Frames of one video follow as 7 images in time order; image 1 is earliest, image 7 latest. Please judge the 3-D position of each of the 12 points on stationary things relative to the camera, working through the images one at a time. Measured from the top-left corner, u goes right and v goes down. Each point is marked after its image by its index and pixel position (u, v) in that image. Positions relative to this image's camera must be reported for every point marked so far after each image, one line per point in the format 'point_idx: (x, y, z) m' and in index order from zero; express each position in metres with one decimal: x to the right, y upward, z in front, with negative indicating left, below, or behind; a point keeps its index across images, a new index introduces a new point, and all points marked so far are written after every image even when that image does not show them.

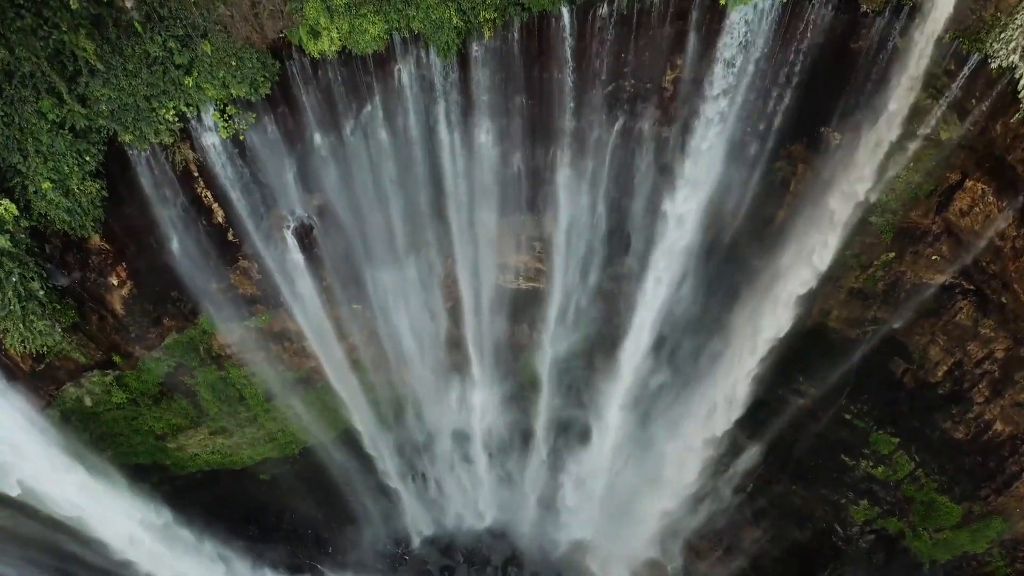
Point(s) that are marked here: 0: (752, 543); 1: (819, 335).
0: (+5.1, -5.5, +14.0) m
1: (+5.4, -0.9, +11.5) m
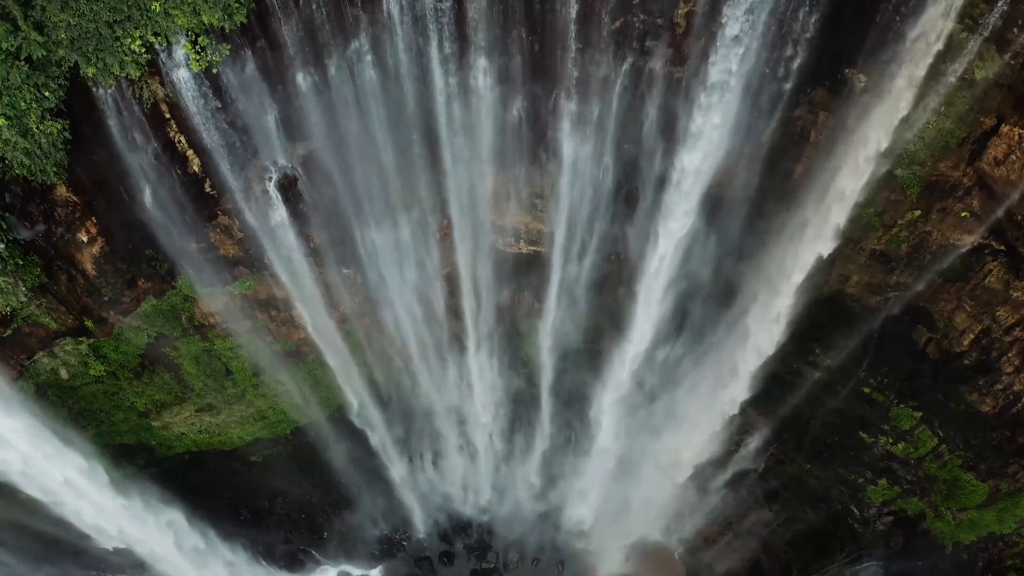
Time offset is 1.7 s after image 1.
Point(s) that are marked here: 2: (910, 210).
0: (+5.1, -4.9, +13.3) m
1: (+5.4, -0.3, +10.9) m
2: (+5.8, +1.1, +9.5) m
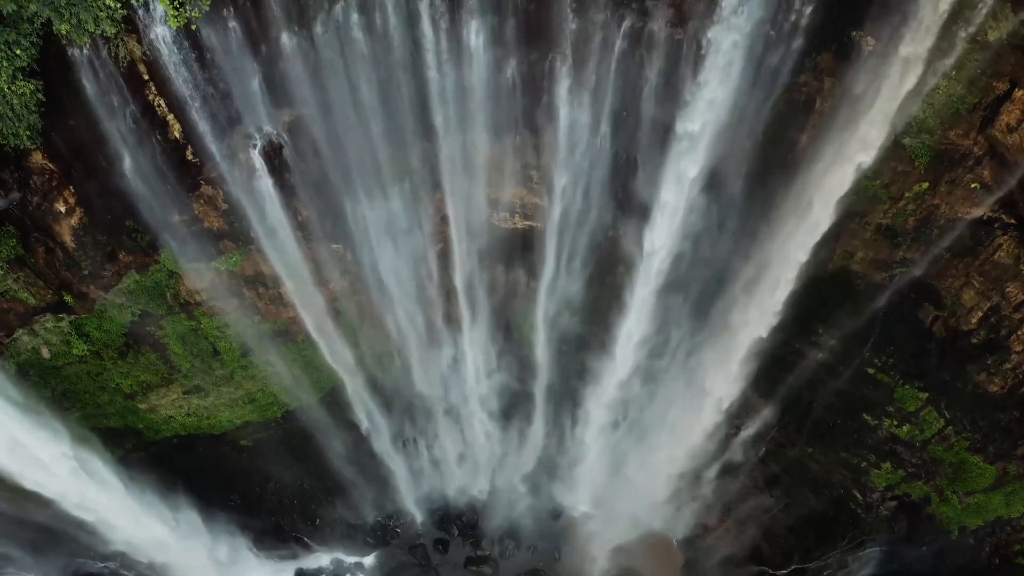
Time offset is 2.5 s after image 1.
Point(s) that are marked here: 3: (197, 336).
0: (+5.1, -4.5, +13.0) m
1: (+5.3, +0.1, +10.6) m
2: (+5.7, +1.5, +9.2) m
3: (-5.3, -0.8, +10.9) m
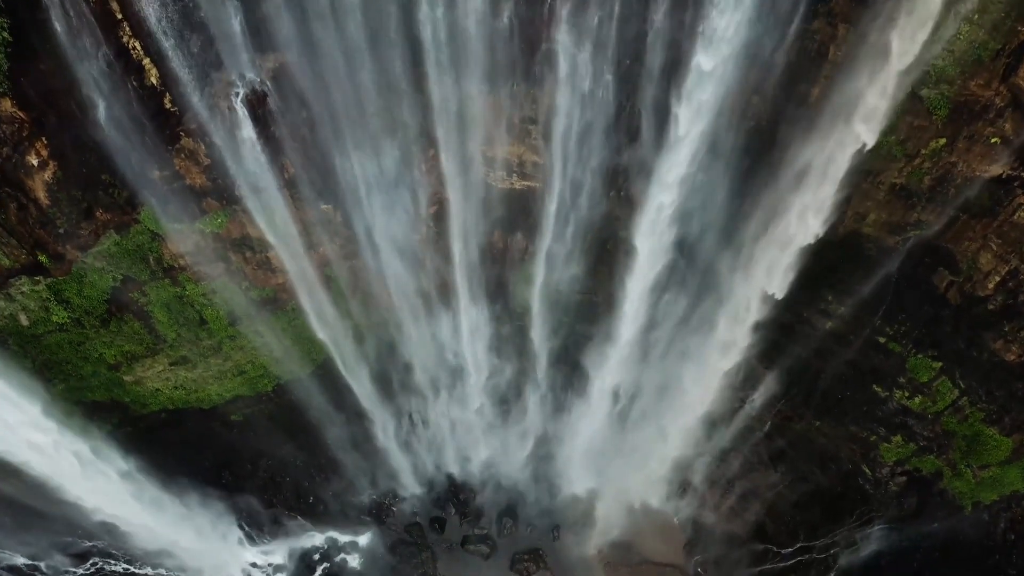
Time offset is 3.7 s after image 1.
0: (+5.0, -3.9, +12.7) m
1: (+5.3, +0.7, +10.1) m
2: (+5.7, +2.0, +8.7) m
3: (-5.3, -0.3, +10.4) m
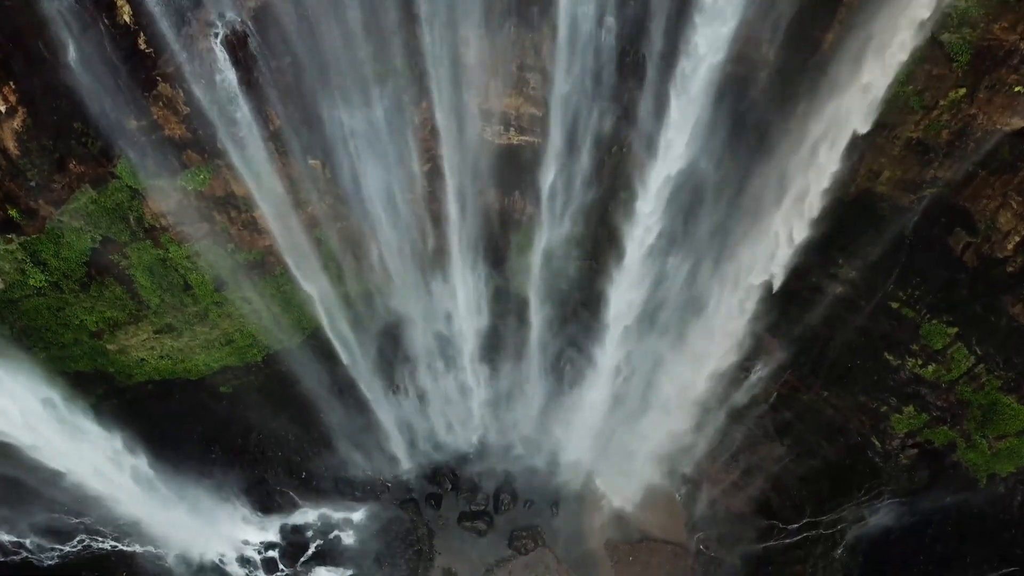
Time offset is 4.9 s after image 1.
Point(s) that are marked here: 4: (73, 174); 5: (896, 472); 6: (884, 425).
0: (+5.0, -3.3, +12.3) m
1: (+5.3, +1.2, +9.7) m
2: (+5.6, +2.6, +8.2) m
3: (-5.3, +0.3, +10.0) m
4: (-5.8, +1.5, +8.6) m
5: (+6.6, -3.1, +11.1) m
6: (+6.3, -2.3, +10.9) m
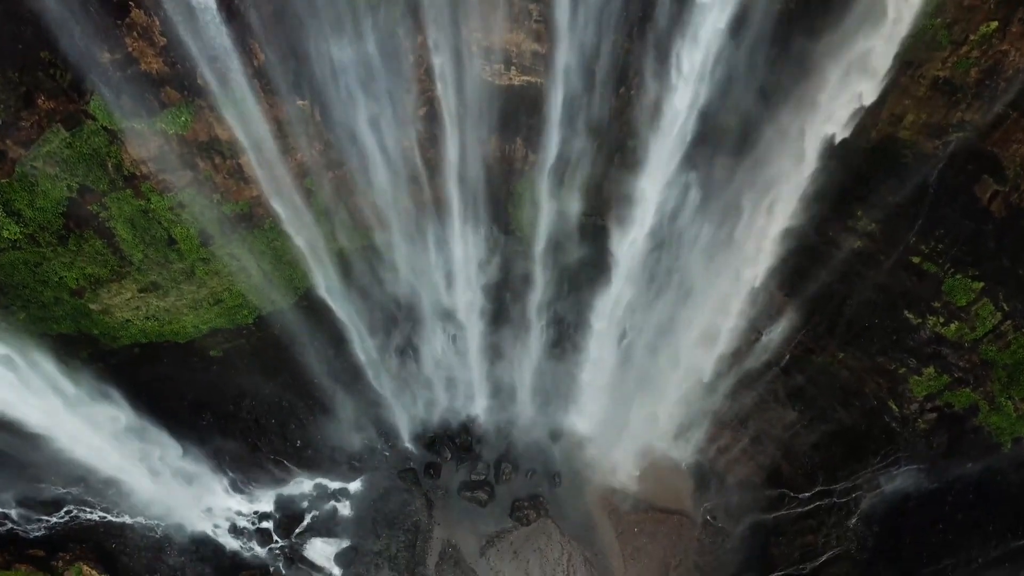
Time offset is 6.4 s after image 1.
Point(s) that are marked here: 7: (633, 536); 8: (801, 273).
0: (+5.0, -2.6, +11.8) m
1: (+5.3, +1.9, +9.1) m
2: (+5.6, +3.2, +7.7) m
3: (-5.3, +1.0, +9.5) m
4: (-5.8, +2.1, +8.1) m
5: (+6.6, -2.4, +10.7) m
6: (+6.3, -1.6, +10.5) m
7: (+2.3, -4.6, +12.1) m
8: (+4.8, +0.2, +10.6) m
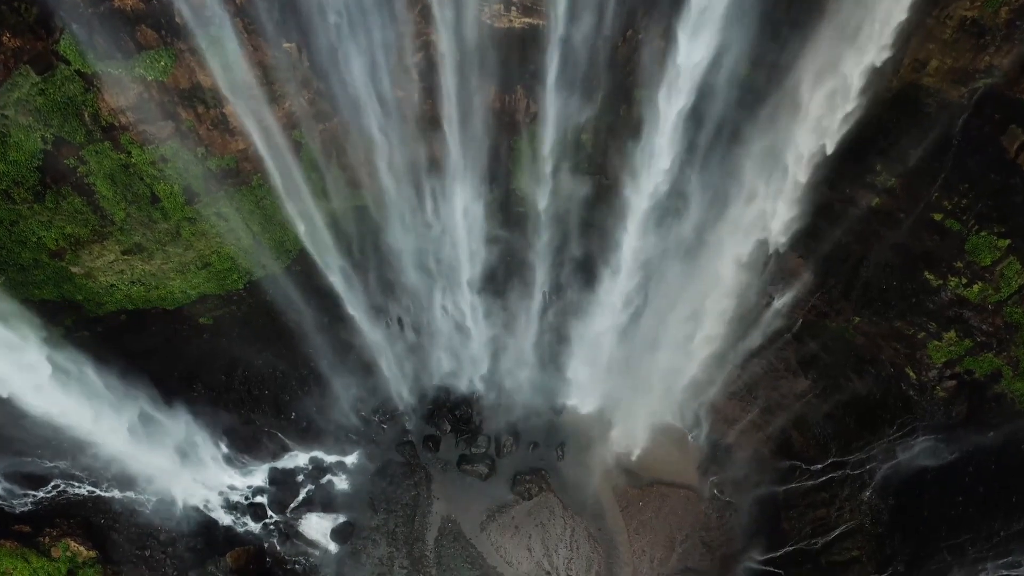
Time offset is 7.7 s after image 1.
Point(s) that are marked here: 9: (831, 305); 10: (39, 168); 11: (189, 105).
0: (+5.1, -1.9, +11.4) m
1: (+5.3, +2.5, +8.6) m
2: (+5.6, +3.8, +7.1) m
3: (-5.3, +1.6, +9.0) m
4: (-5.8, +2.6, +7.6) m
5: (+6.7, -1.8, +10.2) m
6: (+6.4, -1.0, +10.0) m
7: (+2.3, -4.0, +11.7) m
8: (+4.8, +0.9, +10.1) m
9: (+5.2, -0.3, +10.5) m
10: (-6.2, +1.6, +8.5) m
11: (-4.3, +2.4, +8.6) m
